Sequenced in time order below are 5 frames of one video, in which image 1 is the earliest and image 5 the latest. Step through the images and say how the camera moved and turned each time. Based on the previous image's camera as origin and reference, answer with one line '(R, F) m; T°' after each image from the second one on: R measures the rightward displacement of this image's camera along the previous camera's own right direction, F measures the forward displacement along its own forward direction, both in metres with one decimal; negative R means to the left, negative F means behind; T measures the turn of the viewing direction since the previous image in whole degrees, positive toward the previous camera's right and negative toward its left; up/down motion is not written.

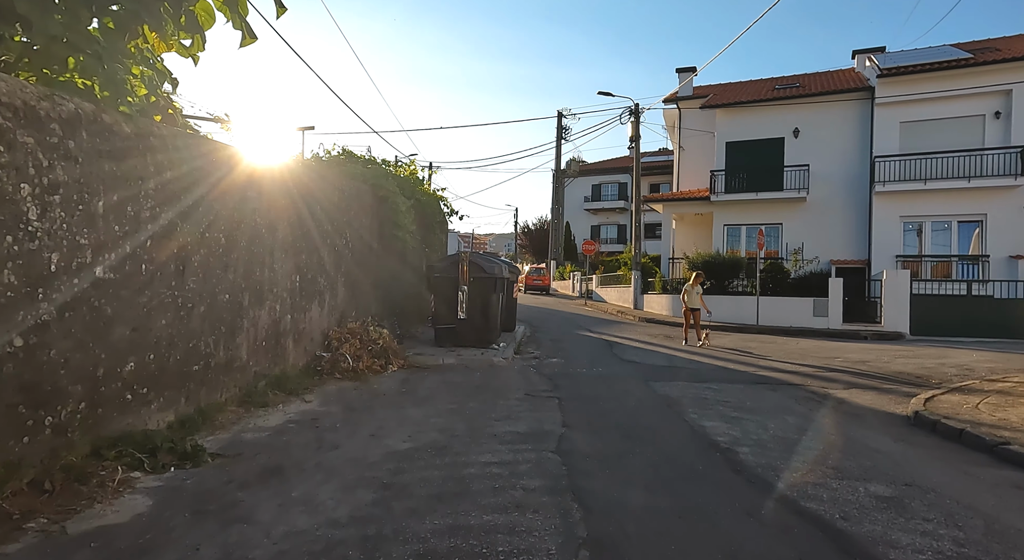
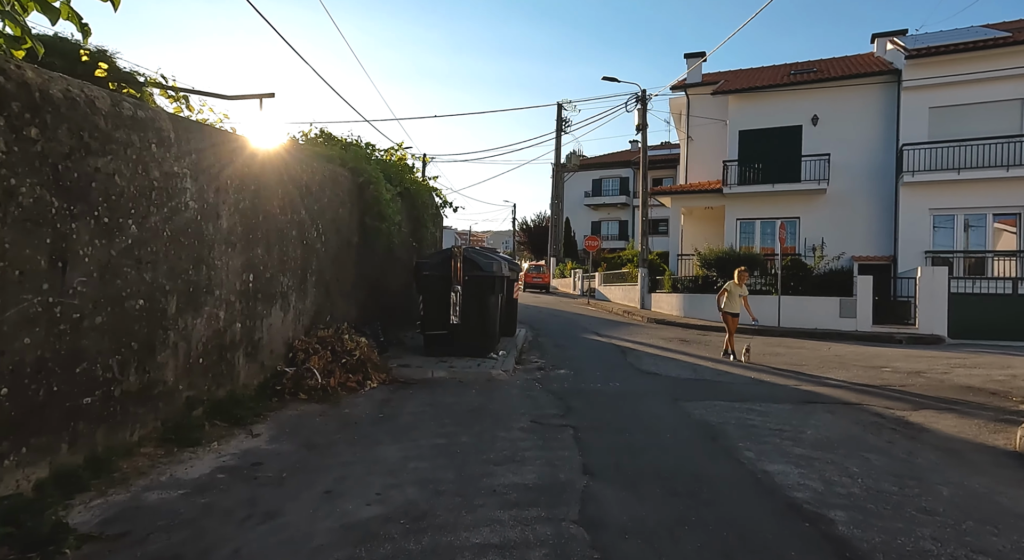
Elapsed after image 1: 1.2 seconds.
(-0.1, +1.4) m; 0°
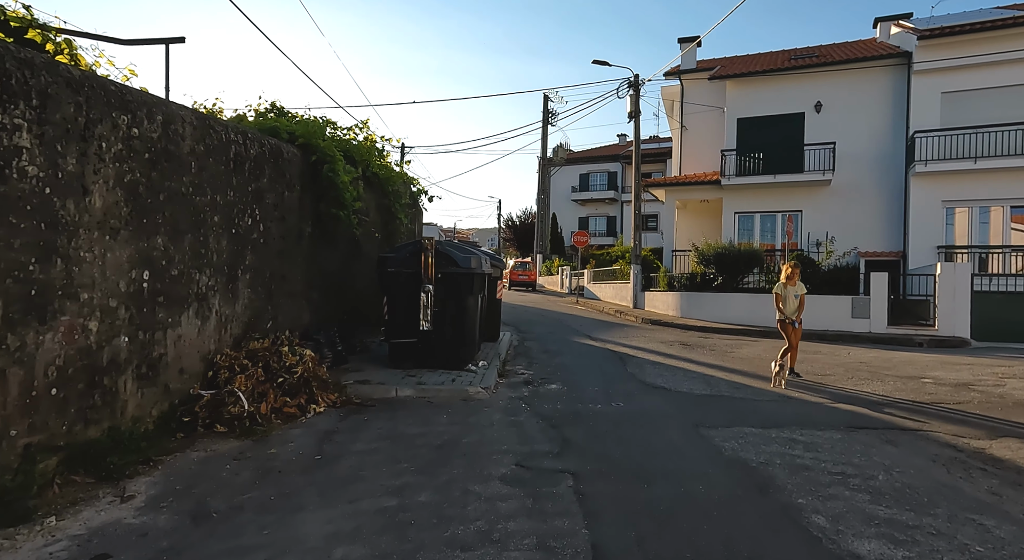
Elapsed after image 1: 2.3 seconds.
(+0.1, +1.4) m; +2°
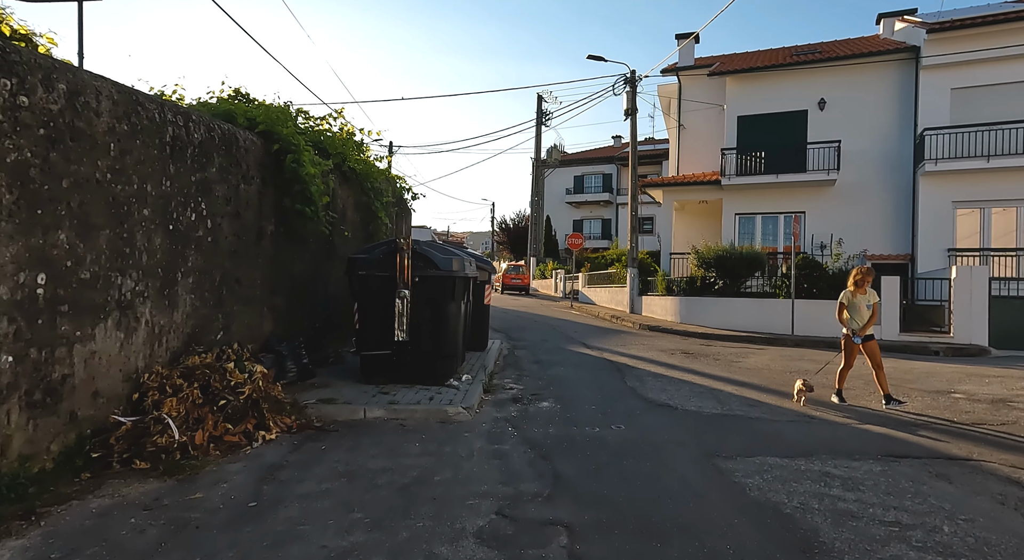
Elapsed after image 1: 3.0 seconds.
(+0.1, +0.8) m; +1°
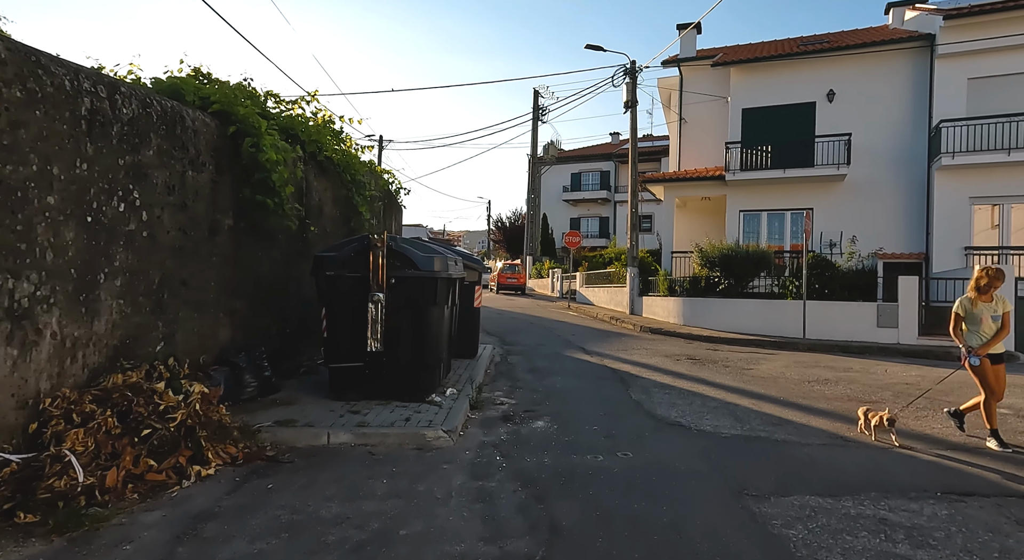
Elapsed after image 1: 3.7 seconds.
(+0.1, +0.8) m; 0°
